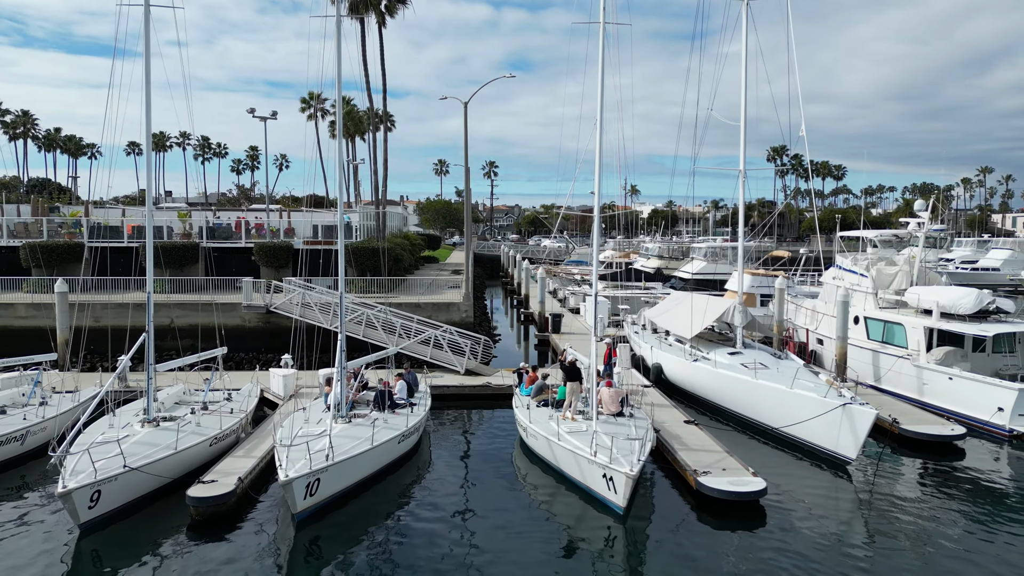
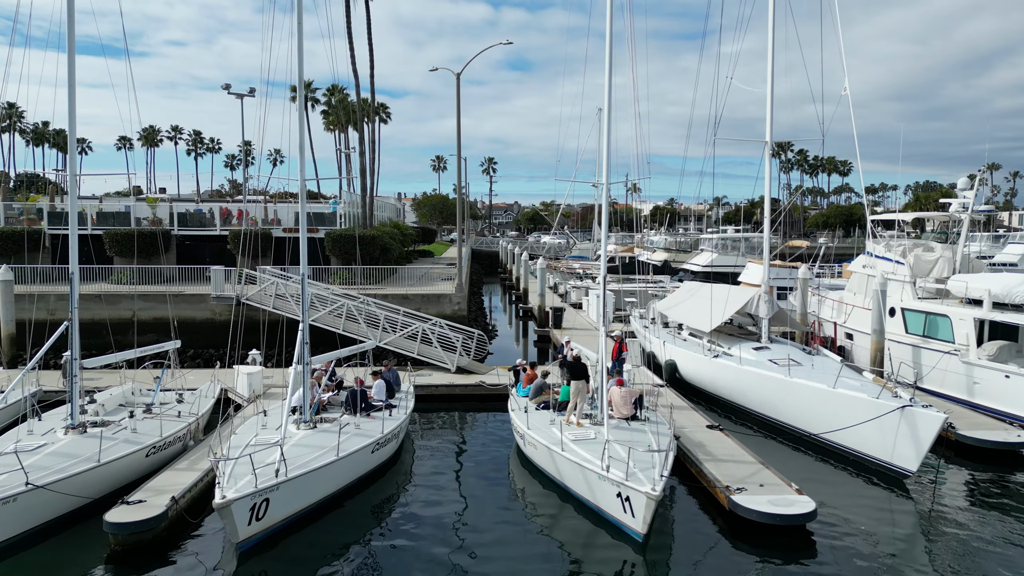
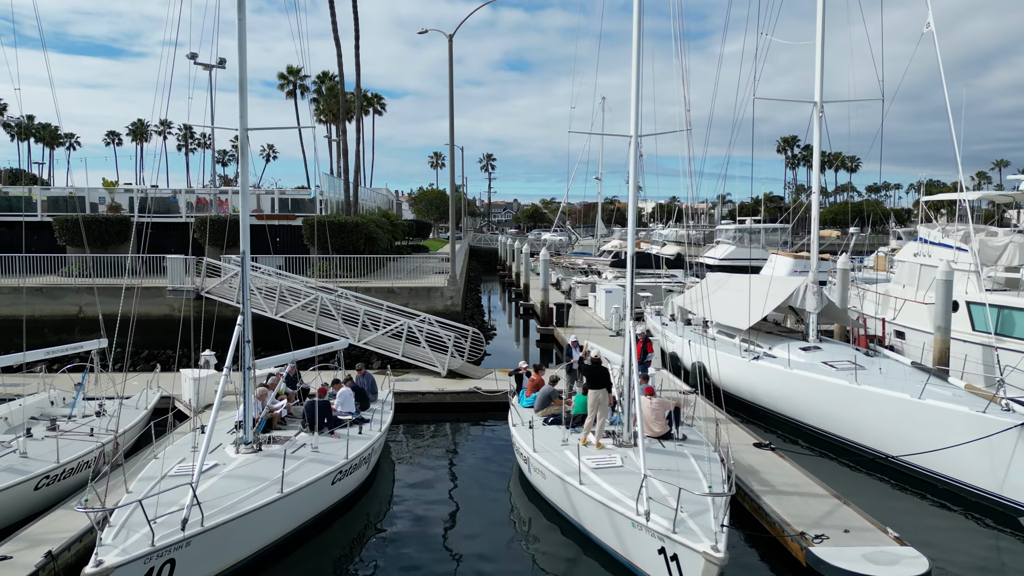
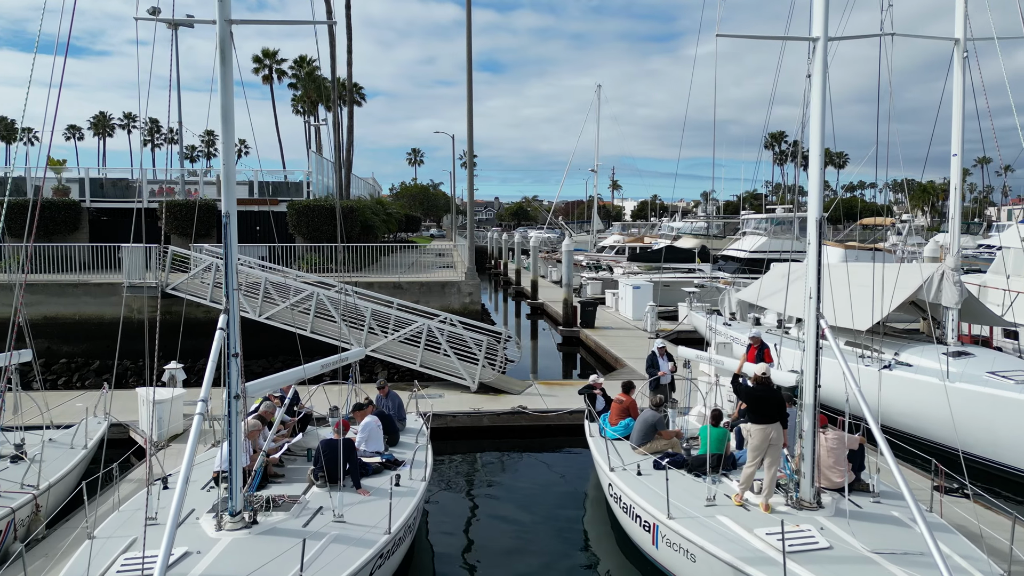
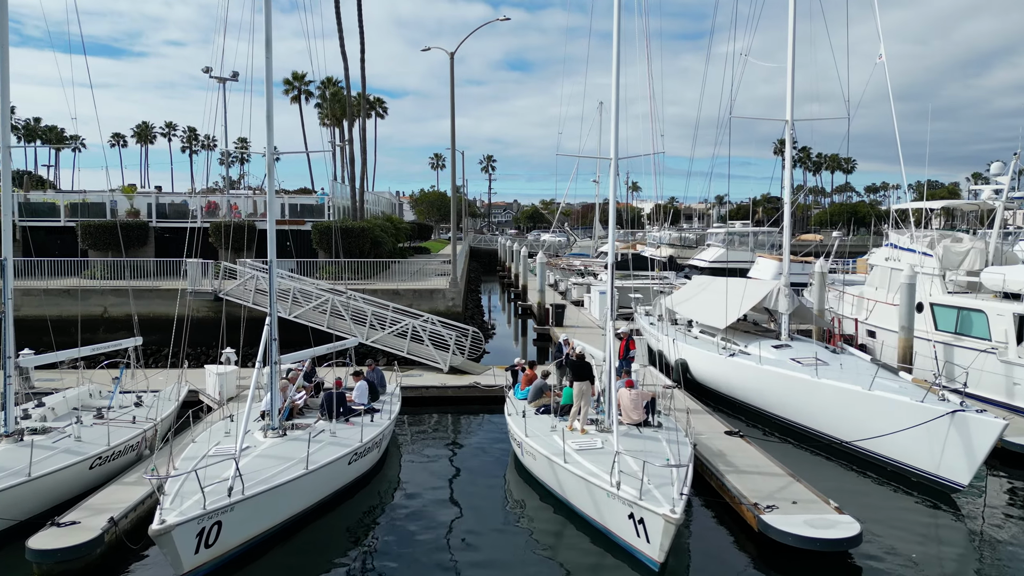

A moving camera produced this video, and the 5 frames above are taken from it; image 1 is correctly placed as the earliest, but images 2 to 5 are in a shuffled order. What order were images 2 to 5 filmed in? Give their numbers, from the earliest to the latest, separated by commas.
2, 5, 3, 4
